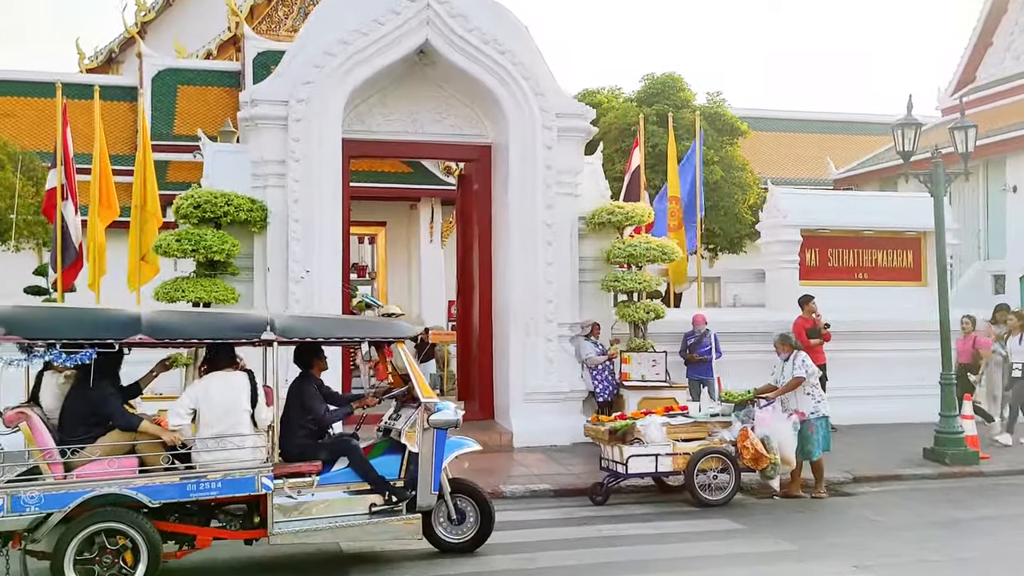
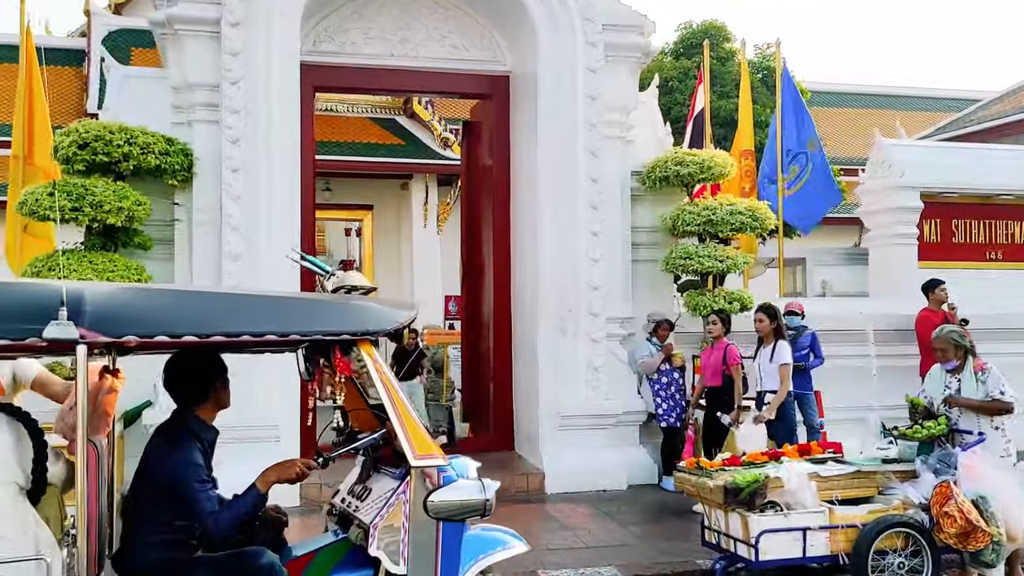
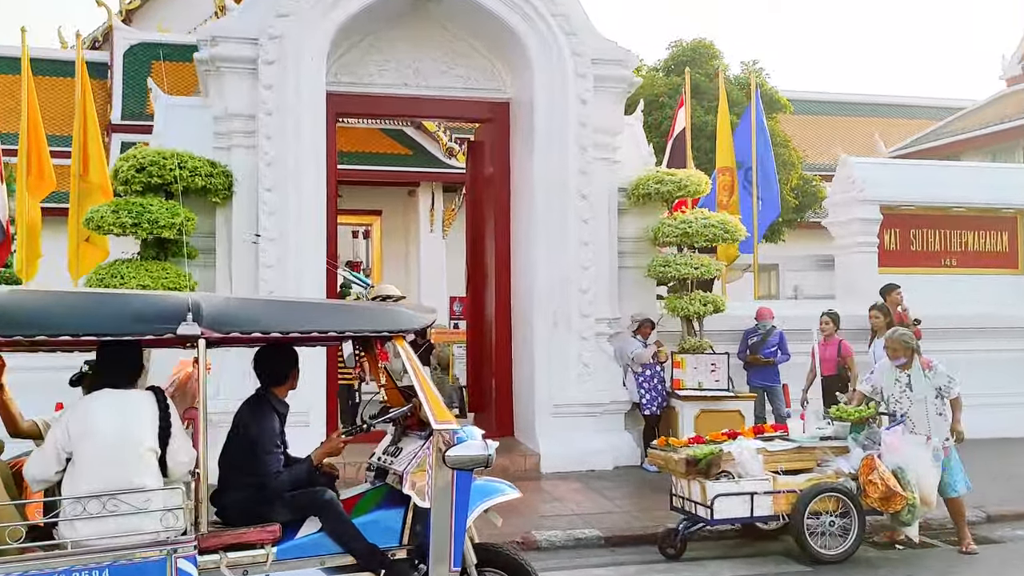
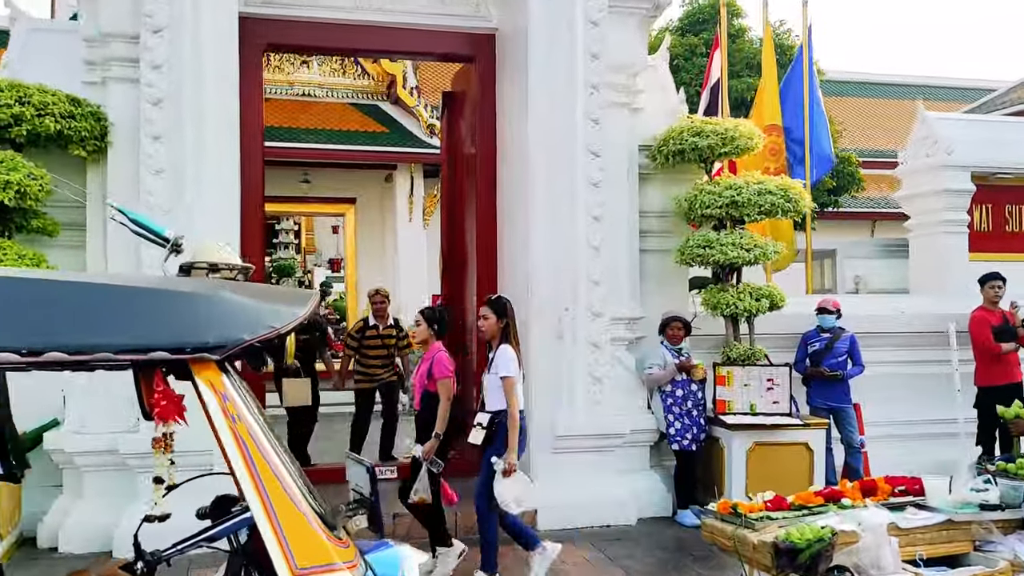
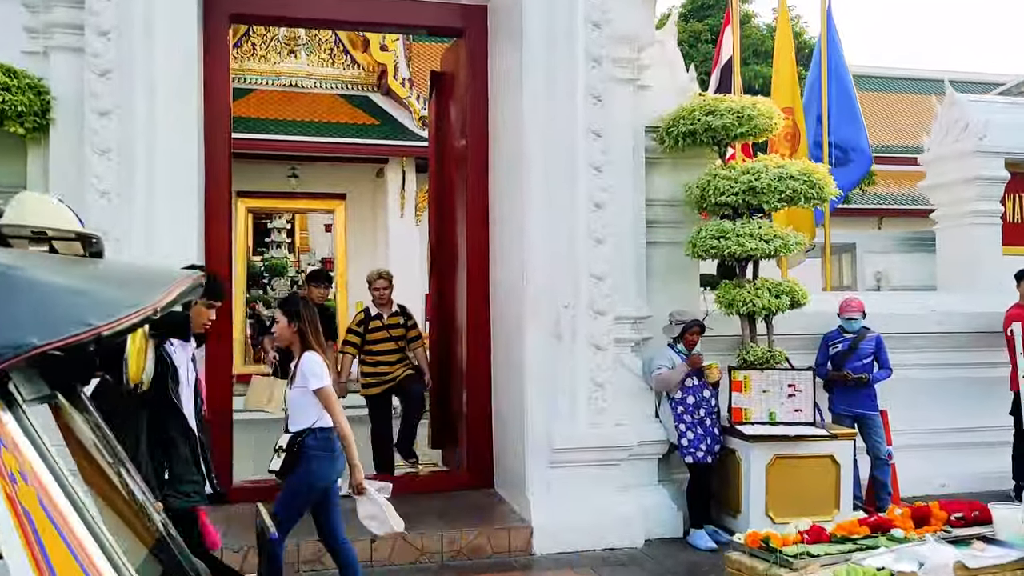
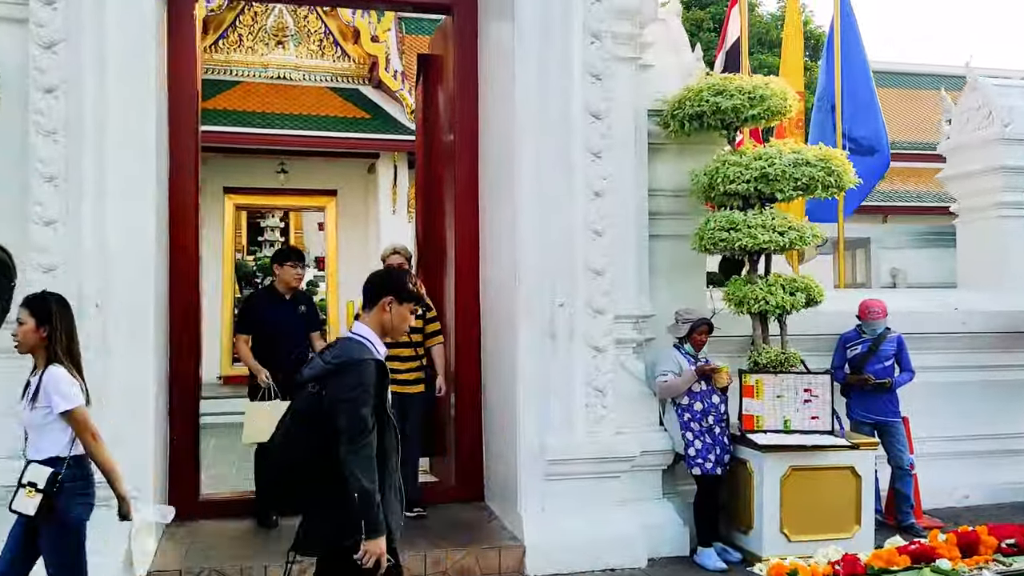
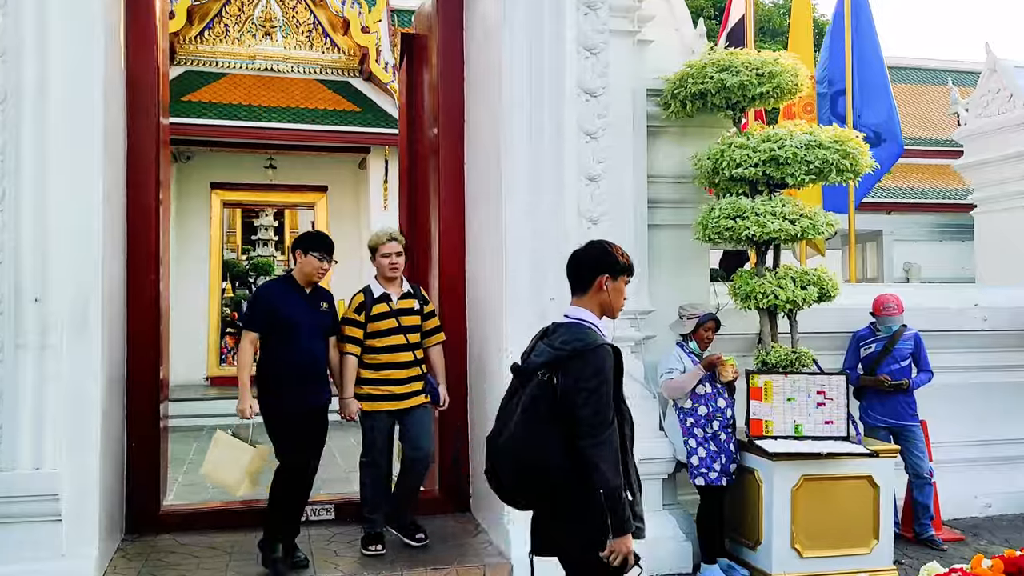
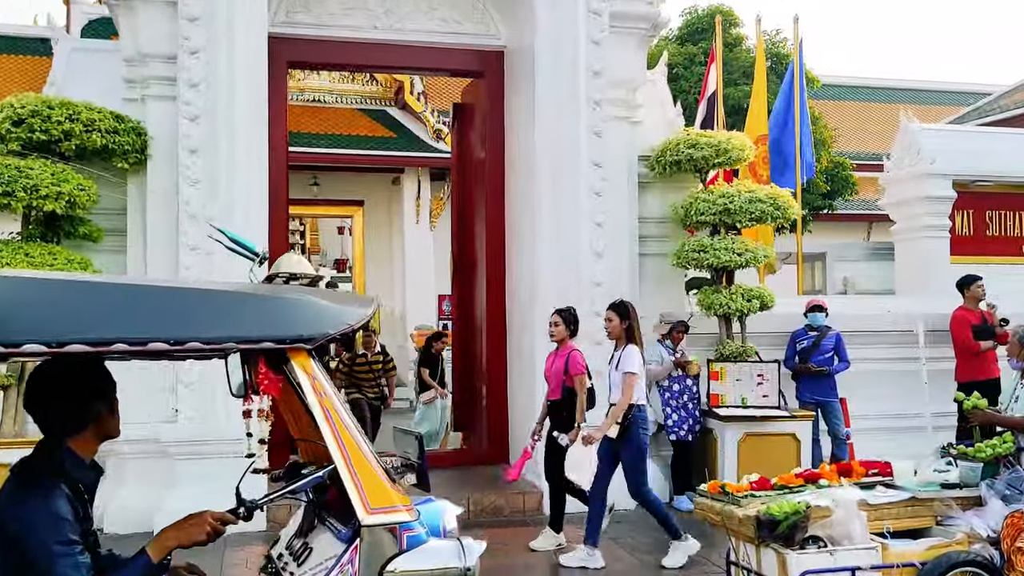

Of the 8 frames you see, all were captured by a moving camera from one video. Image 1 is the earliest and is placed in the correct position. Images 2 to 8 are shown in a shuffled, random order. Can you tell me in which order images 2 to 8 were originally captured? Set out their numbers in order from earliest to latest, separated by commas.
3, 2, 8, 4, 5, 6, 7
